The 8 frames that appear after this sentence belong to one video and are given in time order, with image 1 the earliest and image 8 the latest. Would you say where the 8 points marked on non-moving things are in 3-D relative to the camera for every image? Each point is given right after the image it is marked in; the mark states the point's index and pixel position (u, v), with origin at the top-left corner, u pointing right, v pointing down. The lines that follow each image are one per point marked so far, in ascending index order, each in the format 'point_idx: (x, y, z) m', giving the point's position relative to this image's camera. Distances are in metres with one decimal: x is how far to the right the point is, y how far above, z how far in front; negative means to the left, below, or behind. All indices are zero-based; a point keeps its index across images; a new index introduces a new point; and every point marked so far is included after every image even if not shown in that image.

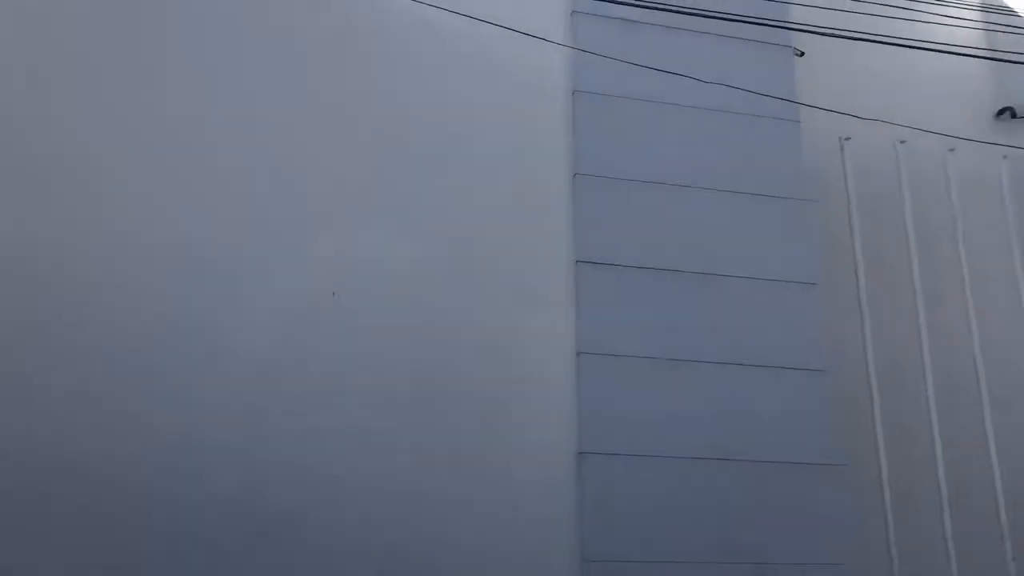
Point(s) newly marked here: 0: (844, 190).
0: (+2.3, +0.7, +6.6) m
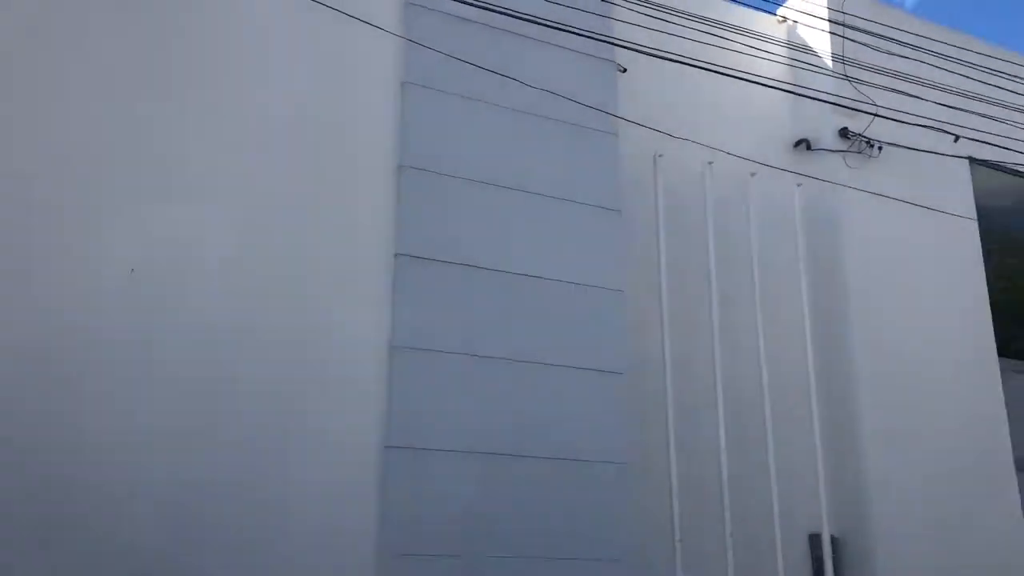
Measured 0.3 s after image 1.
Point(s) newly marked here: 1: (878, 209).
0: (+1.0, +0.6, +7.0) m
1: (+2.9, +0.7, +7.5) m
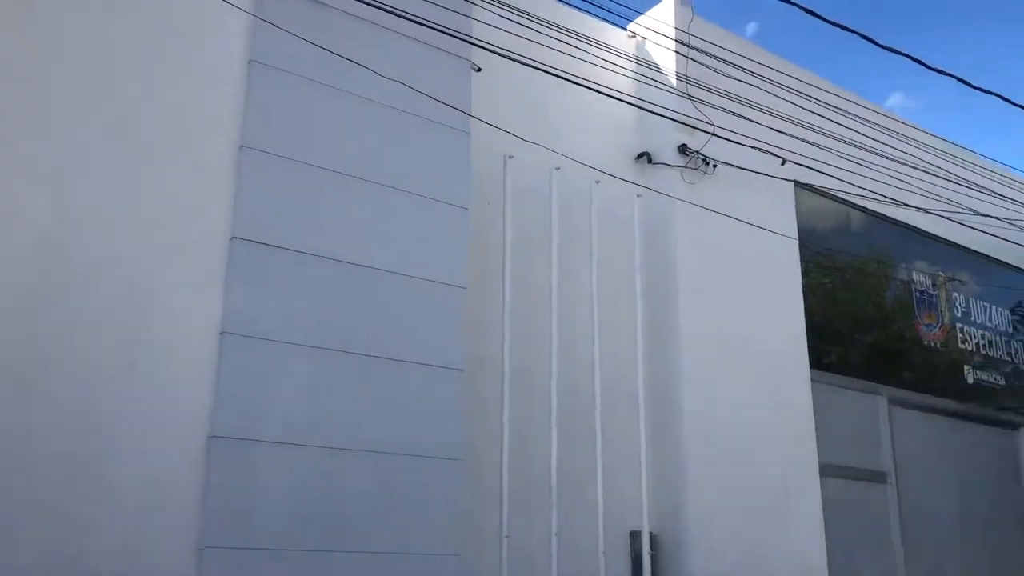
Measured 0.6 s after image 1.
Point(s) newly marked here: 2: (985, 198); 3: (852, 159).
0: (-0.1, +0.7, +7.0) m
1: (+1.7, +0.6, +7.9) m
2: (+5.8, +1.1, +11.5) m
3: (+3.6, +1.4, +9.8) m
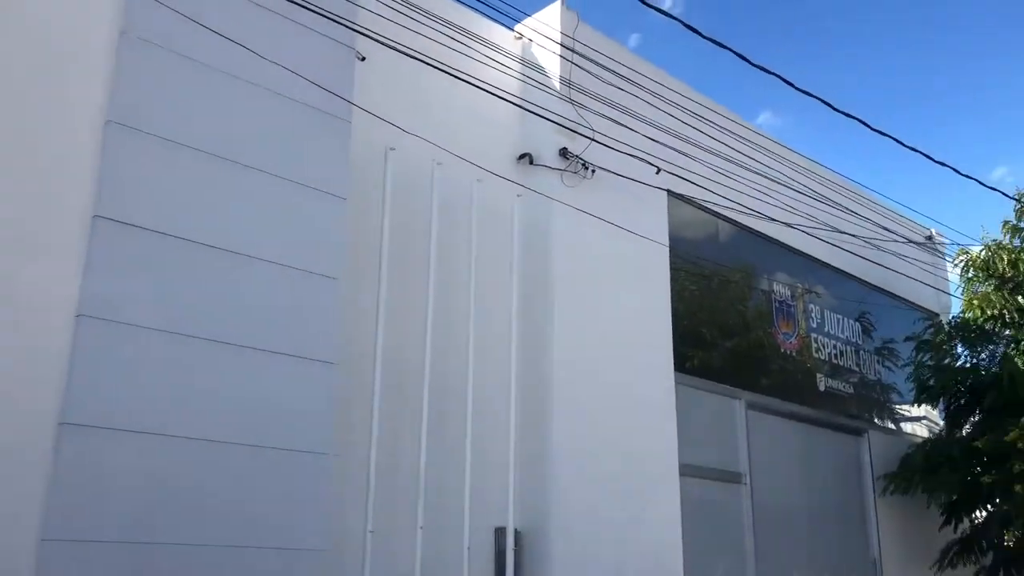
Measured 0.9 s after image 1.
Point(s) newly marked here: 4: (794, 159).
0: (-1.0, +0.7, +7.0) m
1: (+0.6, +0.5, +8.0) m
2: (+4.3, +0.9, +12.2) m
3: (+2.3, +1.3, +10.2) m
4: (+3.4, +1.6, +11.6) m
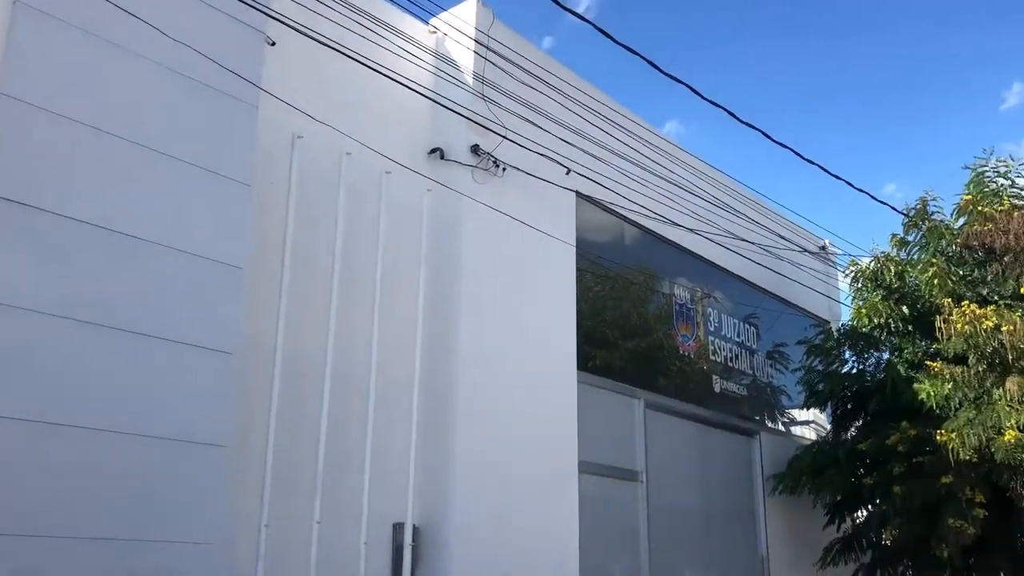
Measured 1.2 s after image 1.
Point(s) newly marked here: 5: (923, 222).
0: (-1.6, +0.8, +6.8) m
1: (-0.1, +0.6, +8.1) m
2: (+3.1, +0.9, +12.6) m
3: (+1.3, +1.2, +10.4) m
4: (+2.3, +1.6, +11.9) m
5: (+4.7, +0.8, +10.8) m
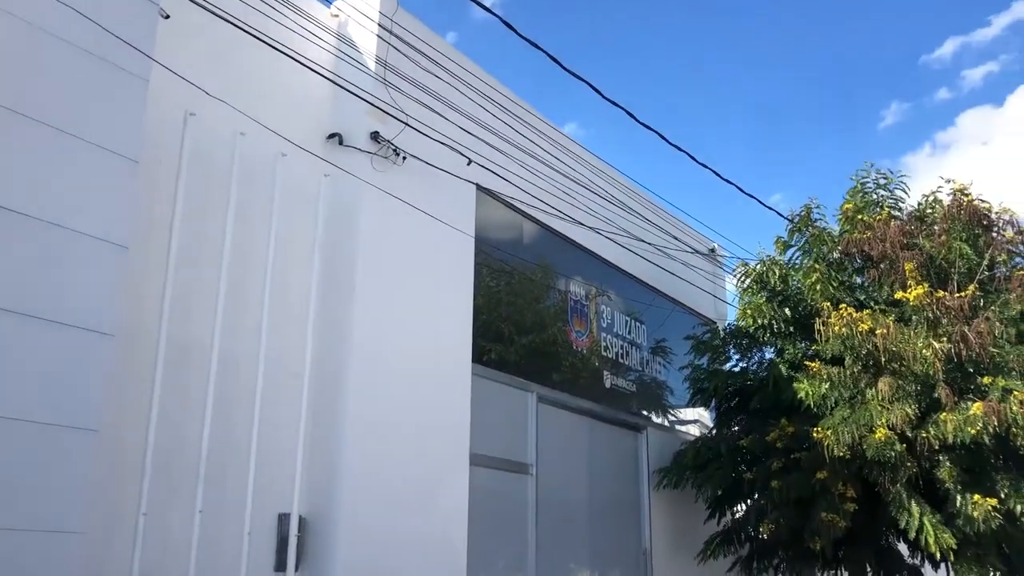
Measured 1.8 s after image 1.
0: (-2.4, +0.9, +6.6) m
1: (-1.0, +0.7, +8.0) m
2: (+1.7, +0.9, +12.8) m
3: (+0.2, +1.3, +10.5) m
4: (+1.0, +1.6, +12.0) m
5: (+3.5, +0.7, +11.2) m
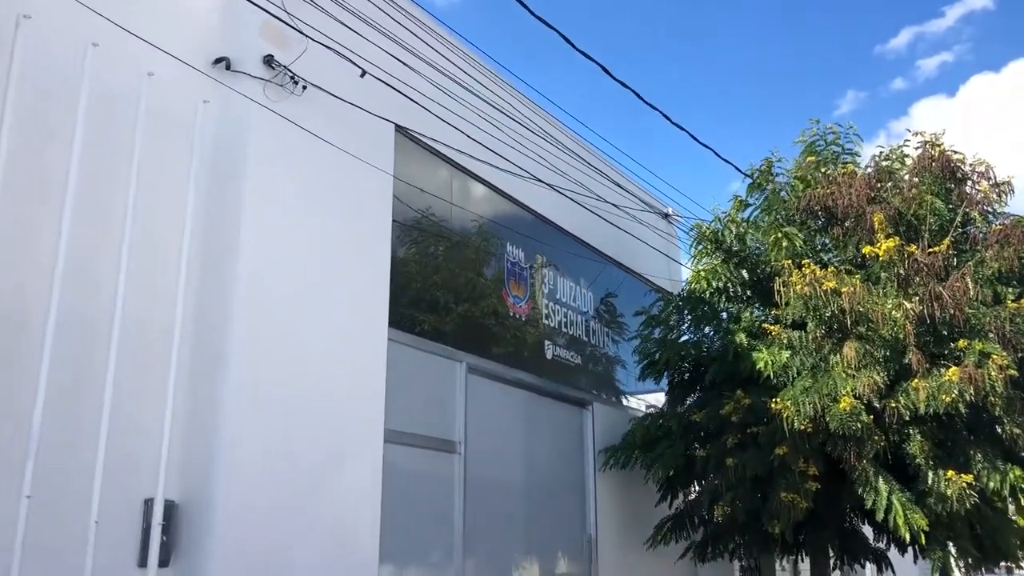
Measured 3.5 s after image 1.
0: (-2.9, +1.3, +5.4) m
1: (-1.6, +1.0, +6.9) m
2: (+0.9, +1.3, +11.8) m
3: (-0.5, +1.7, +9.4) m
4: (+0.3, +2.0, +11.0) m
5: (+2.8, +1.1, +10.3) m
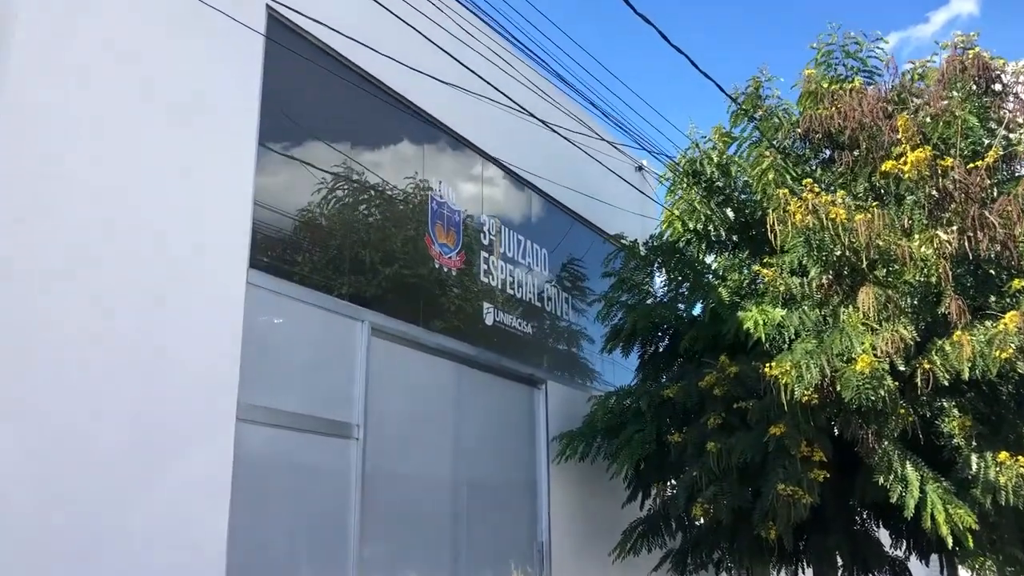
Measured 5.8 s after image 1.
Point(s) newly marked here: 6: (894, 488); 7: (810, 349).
0: (-3.5, +1.7, +3.4) m
1: (-2.2, +1.5, +4.9) m
2: (+0.2, +1.8, +9.8) m
3: (-1.1, +2.2, +7.4) m
4: (-0.4, +2.5, +9.0) m
5: (+2.2, +1.6, +8.4) m
6: (+2.5, -1.3, +6.2) m
7: (+2.1, -0.4, +6.5) m
